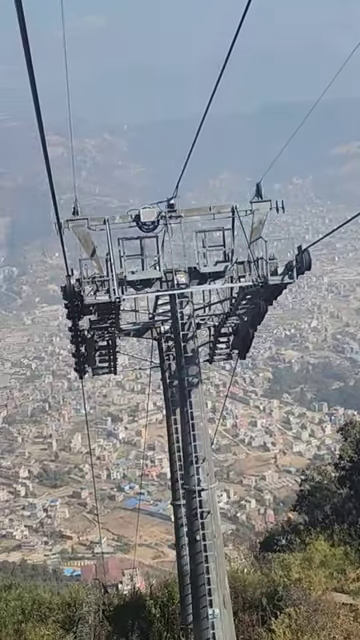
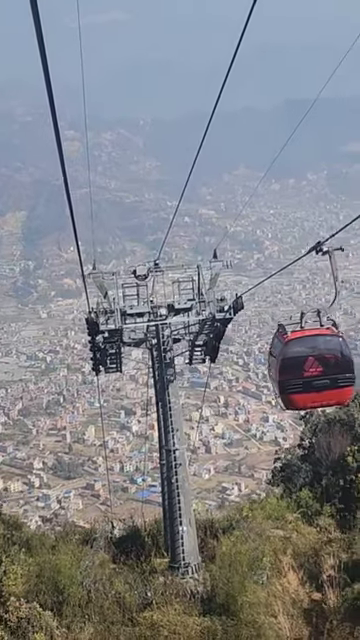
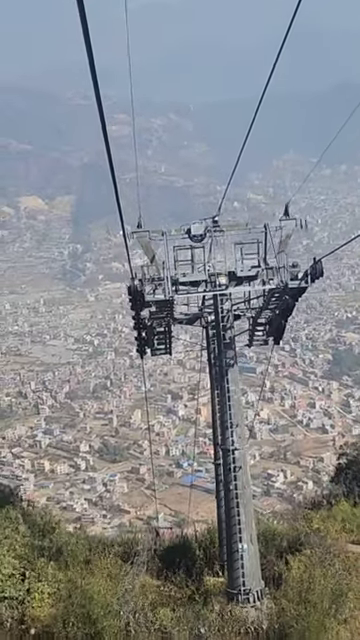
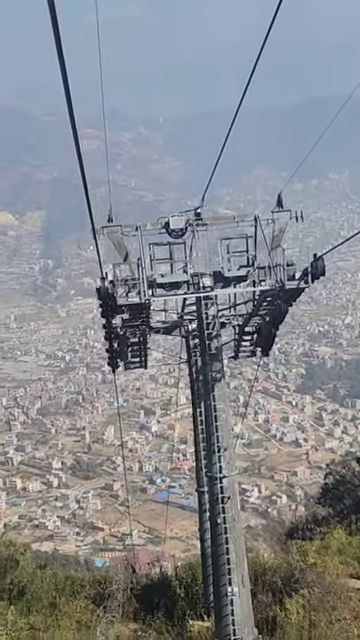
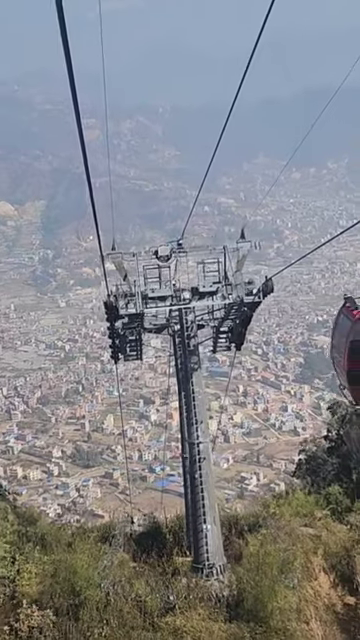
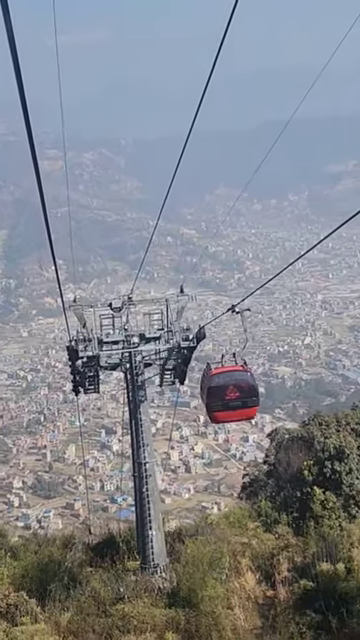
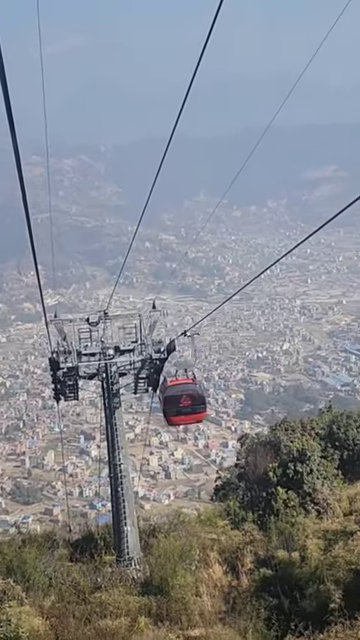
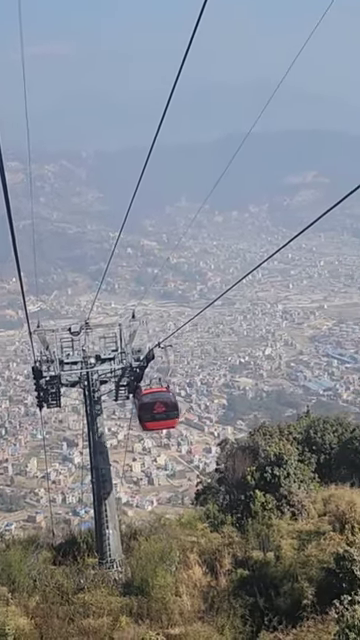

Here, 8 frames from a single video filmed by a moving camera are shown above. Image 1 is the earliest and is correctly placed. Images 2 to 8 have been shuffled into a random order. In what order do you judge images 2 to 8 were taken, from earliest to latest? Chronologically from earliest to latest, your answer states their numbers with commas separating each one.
4, 3, 5, 2, 6, 7, 8
